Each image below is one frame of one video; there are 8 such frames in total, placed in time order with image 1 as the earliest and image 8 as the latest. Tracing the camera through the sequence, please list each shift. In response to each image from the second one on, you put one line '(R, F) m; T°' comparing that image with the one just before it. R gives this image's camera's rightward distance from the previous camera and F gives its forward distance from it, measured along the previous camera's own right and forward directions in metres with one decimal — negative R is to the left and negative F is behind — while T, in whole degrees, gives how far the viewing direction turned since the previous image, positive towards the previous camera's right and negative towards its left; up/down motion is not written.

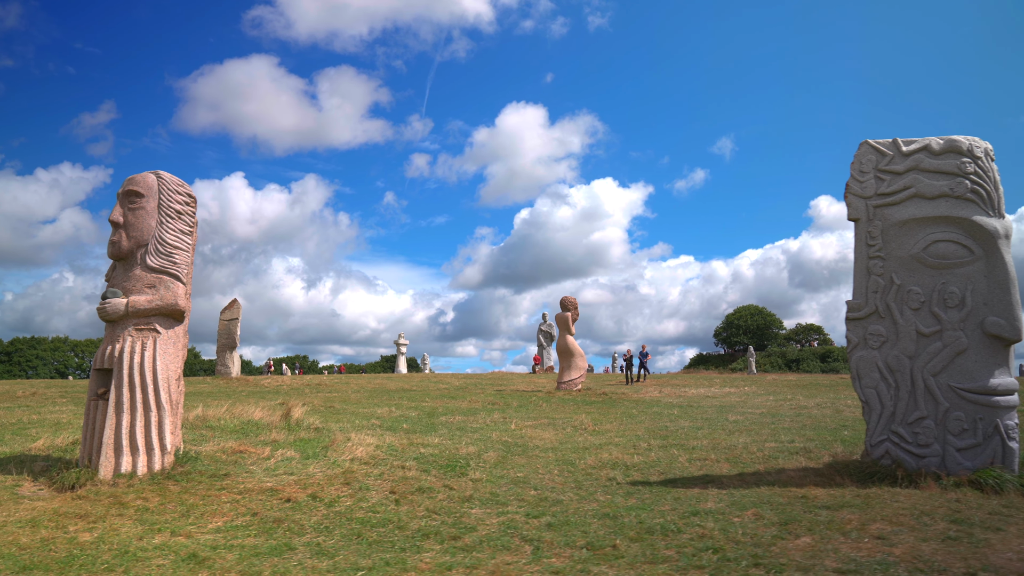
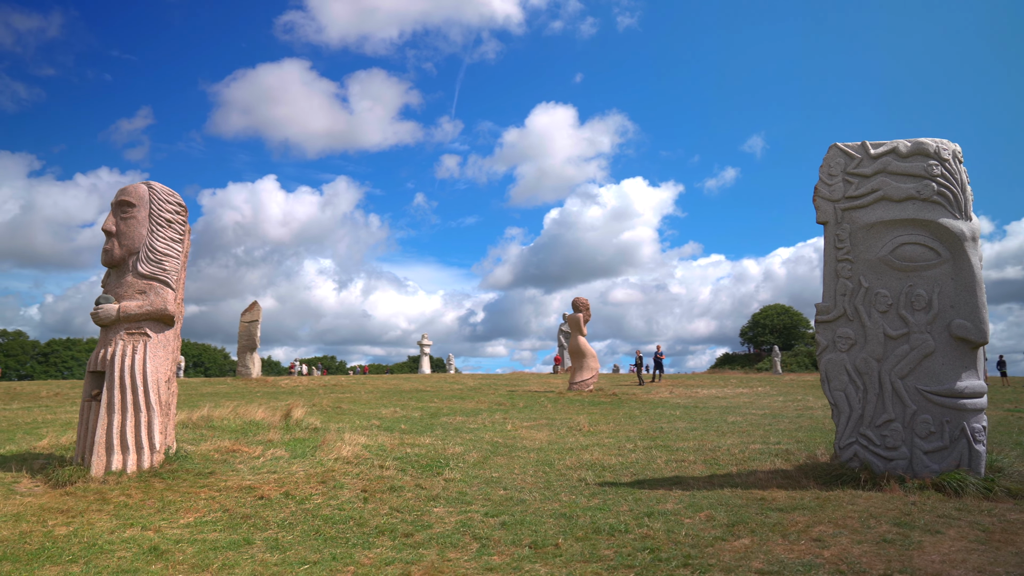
(+0.6, -0.1) m; -2°
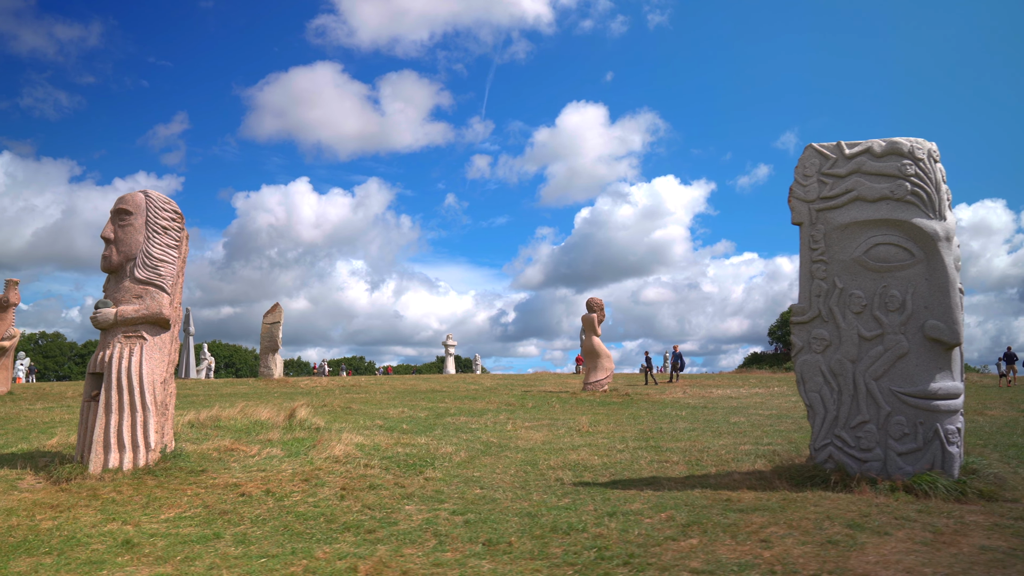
(+0.5, -0.1) m; -2°
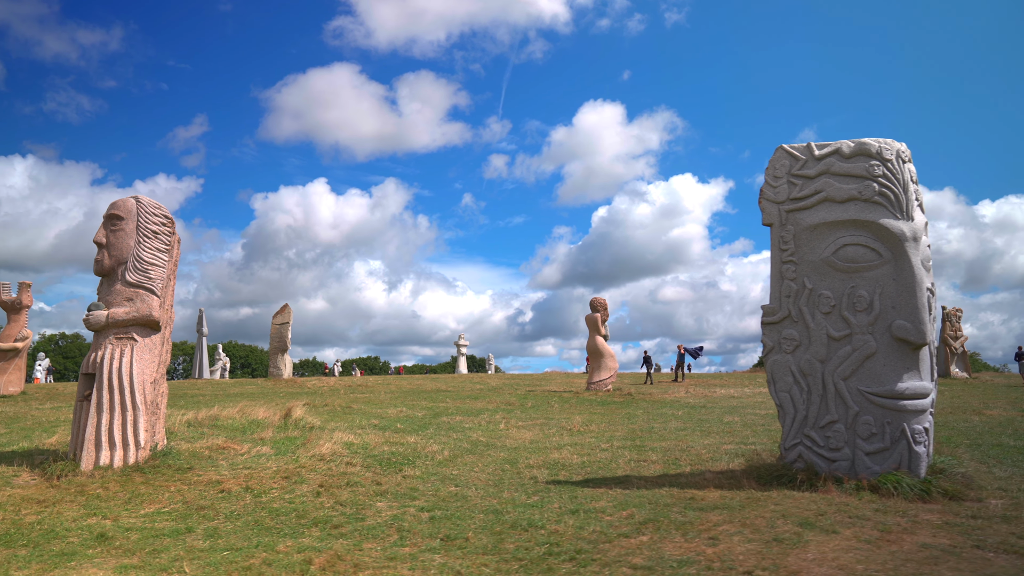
(+0.4, -0.1) m; -1°
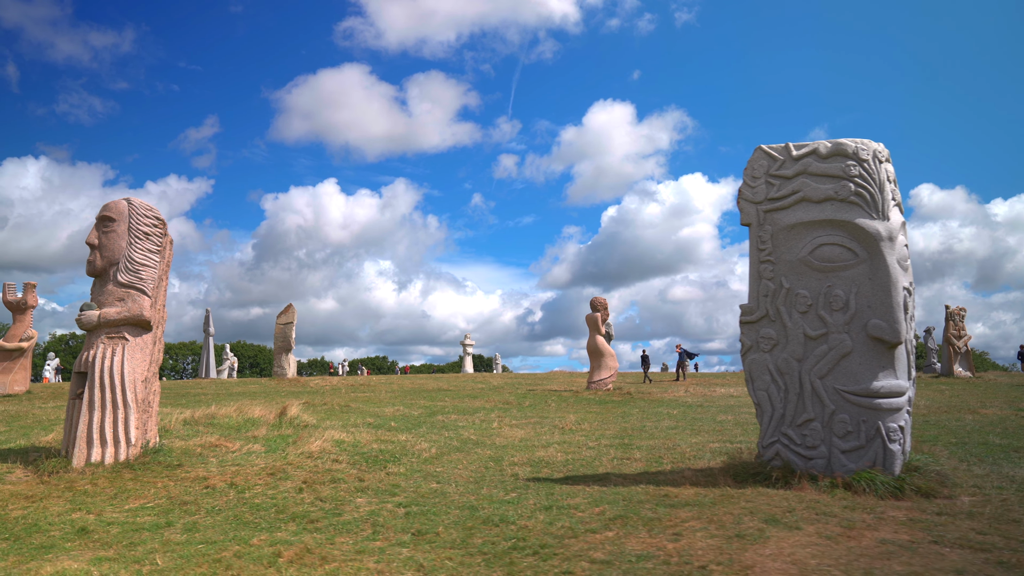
(+0.3, -0.1) m; -1°
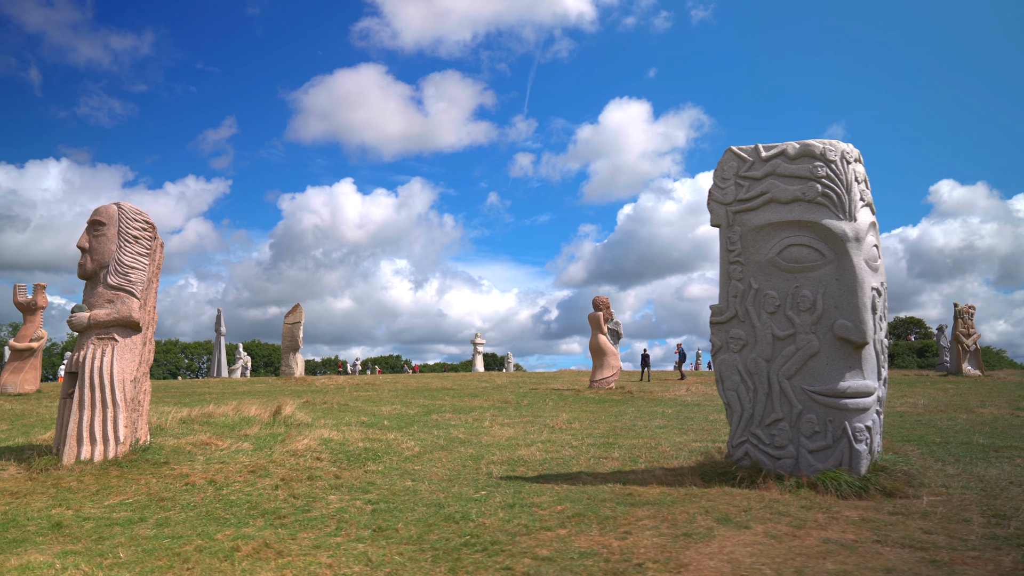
(+0.4, -0.1) m; -1°
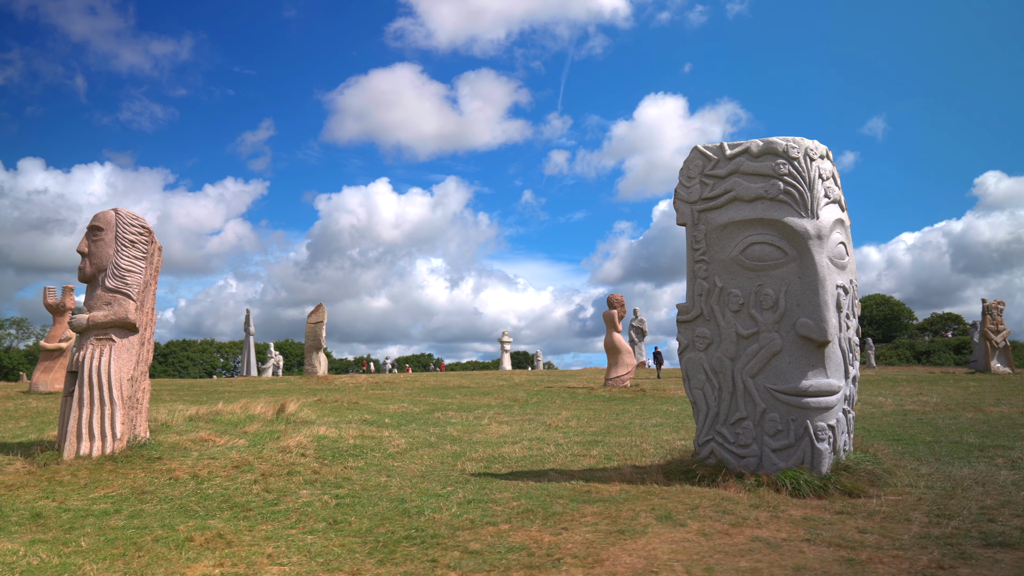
(+0.7, -0.1) m; -3°
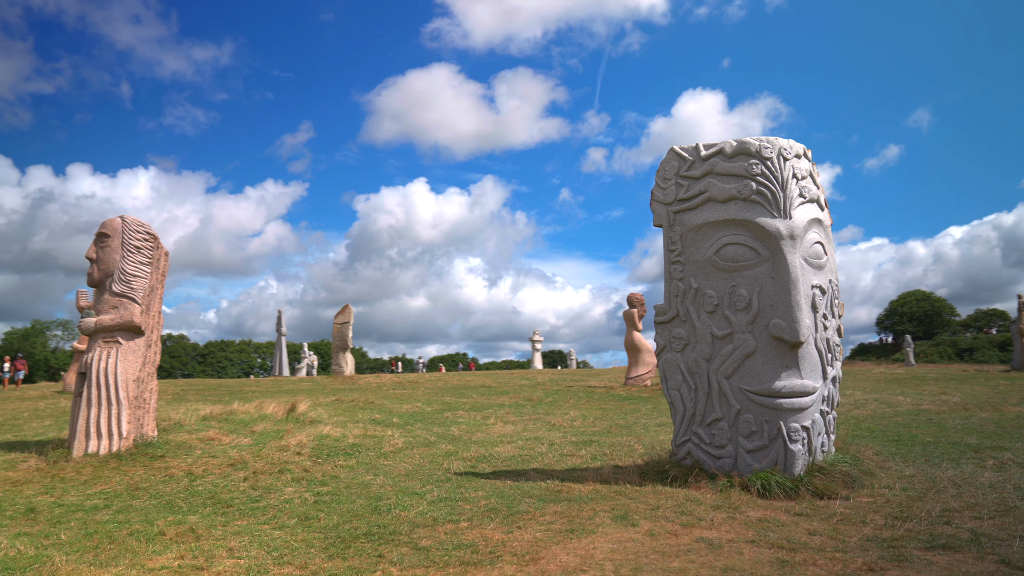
(+0.6, -0.1) m; -3°
